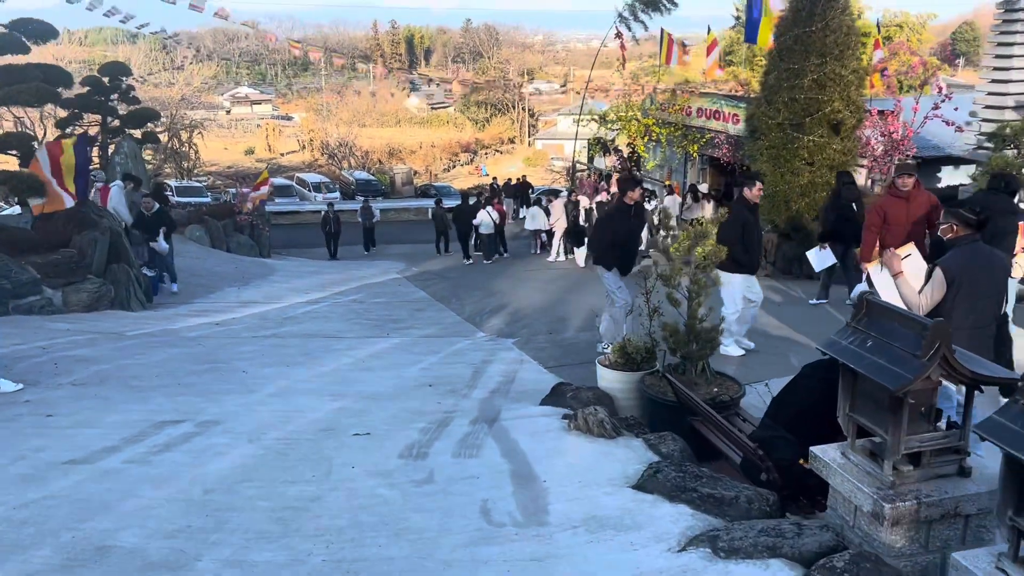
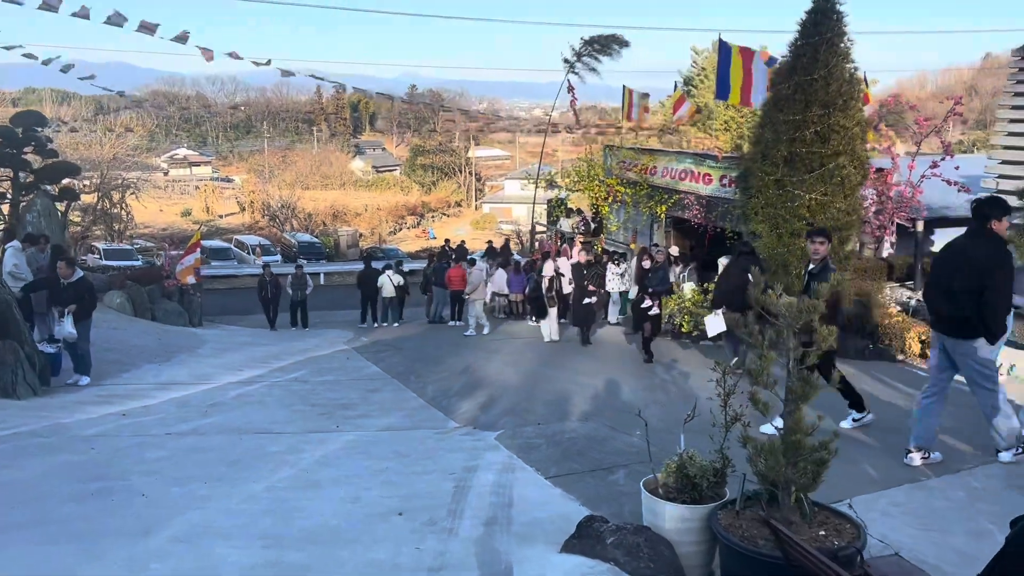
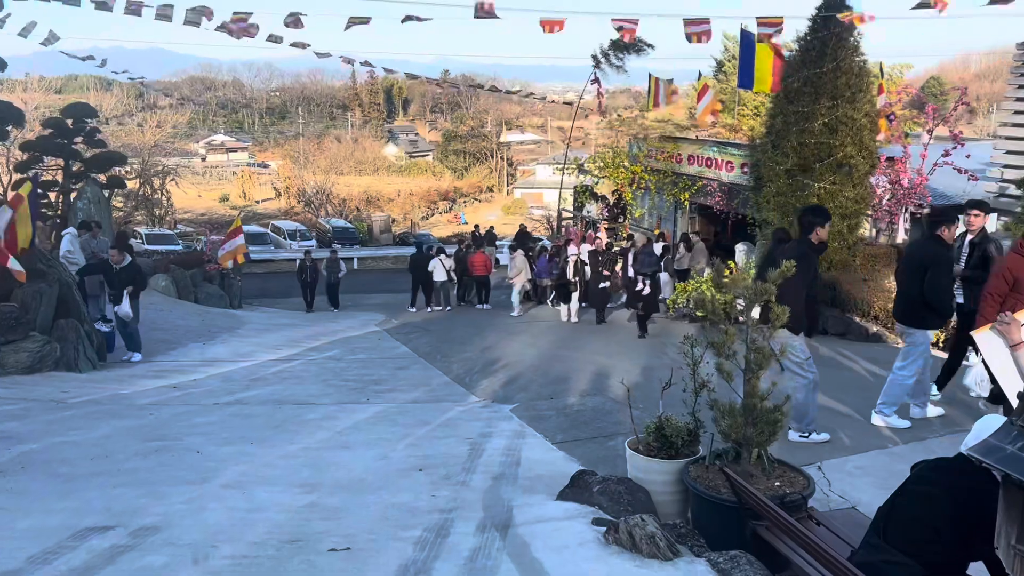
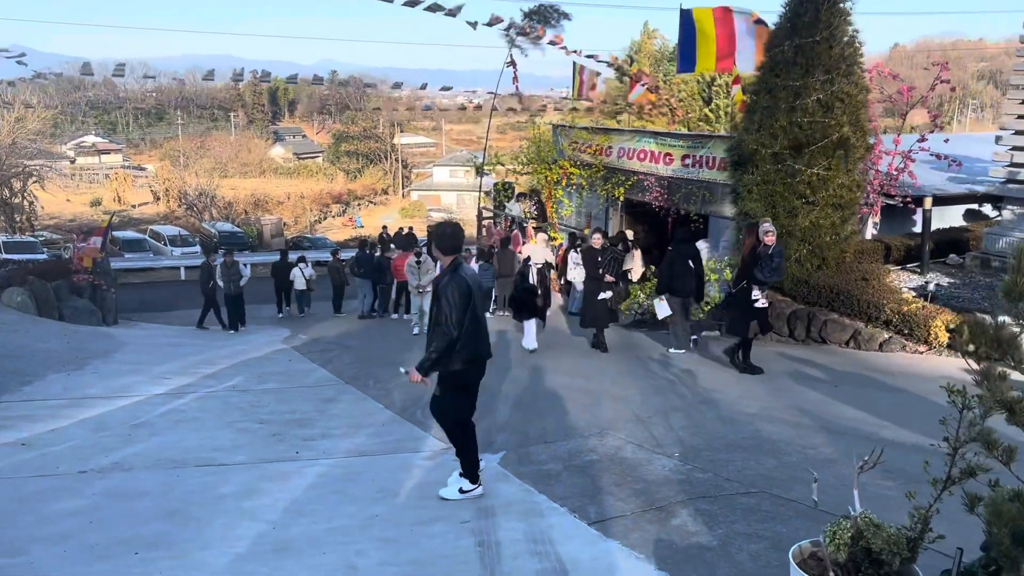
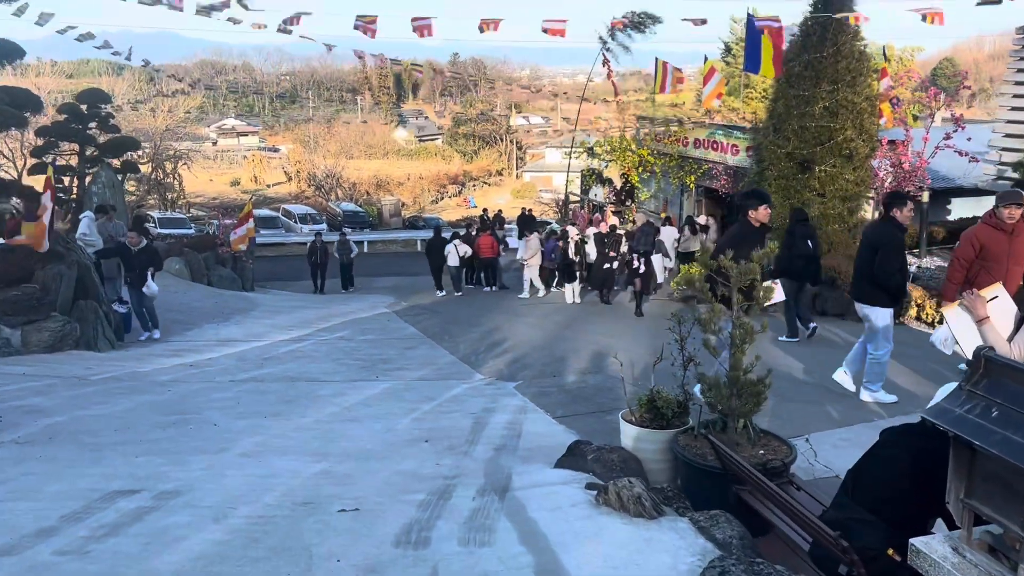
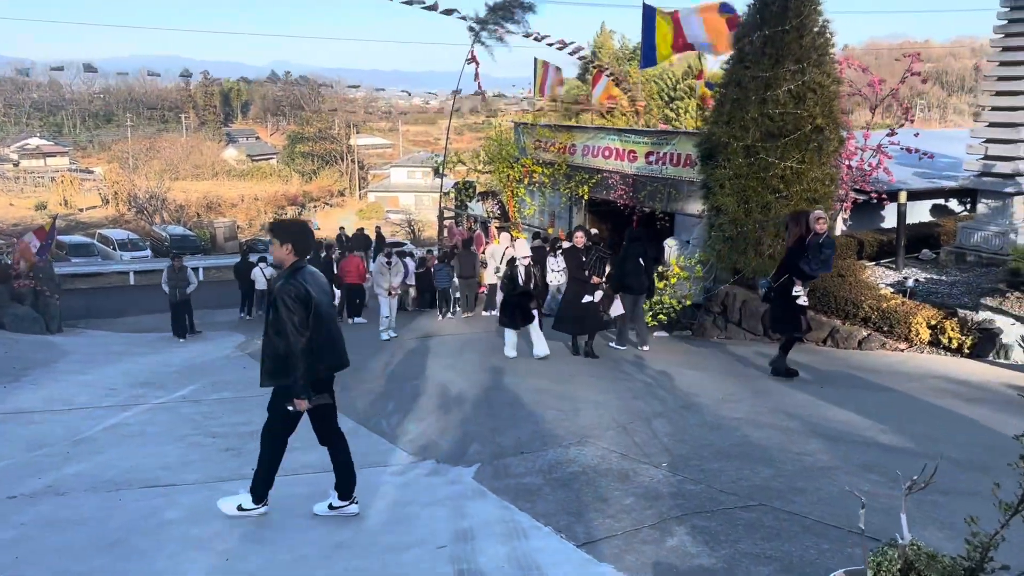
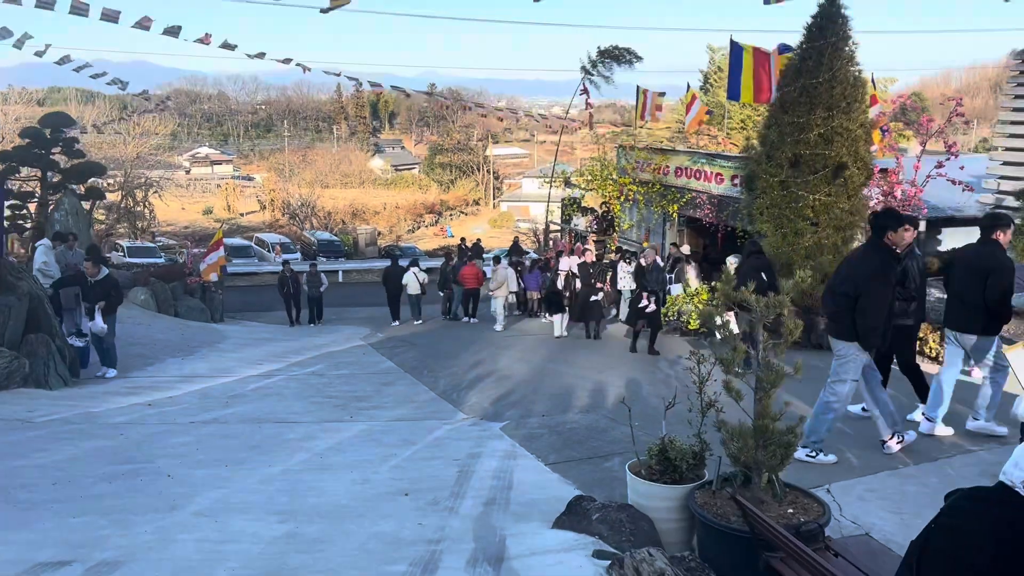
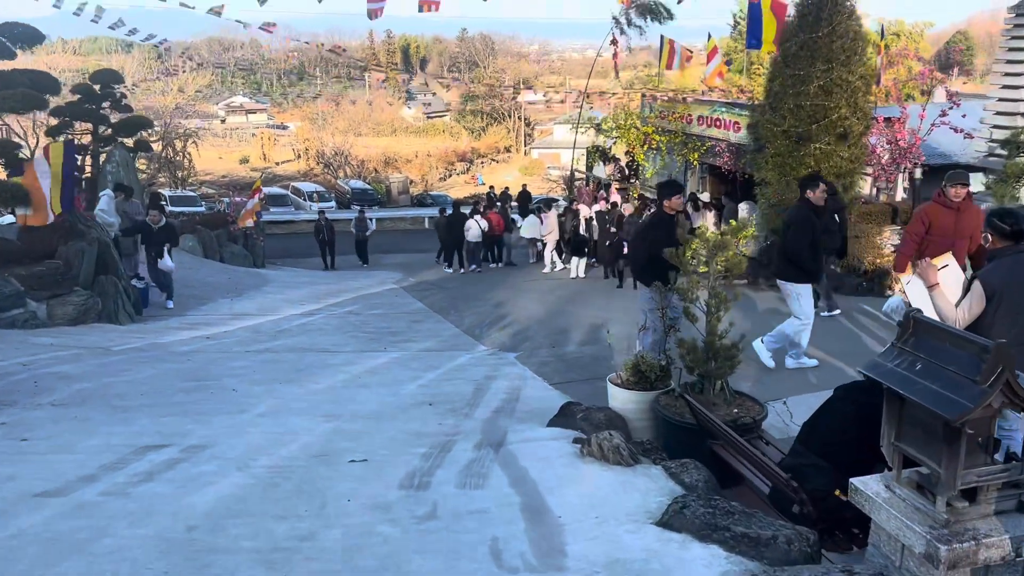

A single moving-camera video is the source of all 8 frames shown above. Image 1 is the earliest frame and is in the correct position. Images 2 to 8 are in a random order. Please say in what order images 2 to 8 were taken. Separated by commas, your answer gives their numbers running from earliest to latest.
8, 5, 3, 7, 2, 4, 6
